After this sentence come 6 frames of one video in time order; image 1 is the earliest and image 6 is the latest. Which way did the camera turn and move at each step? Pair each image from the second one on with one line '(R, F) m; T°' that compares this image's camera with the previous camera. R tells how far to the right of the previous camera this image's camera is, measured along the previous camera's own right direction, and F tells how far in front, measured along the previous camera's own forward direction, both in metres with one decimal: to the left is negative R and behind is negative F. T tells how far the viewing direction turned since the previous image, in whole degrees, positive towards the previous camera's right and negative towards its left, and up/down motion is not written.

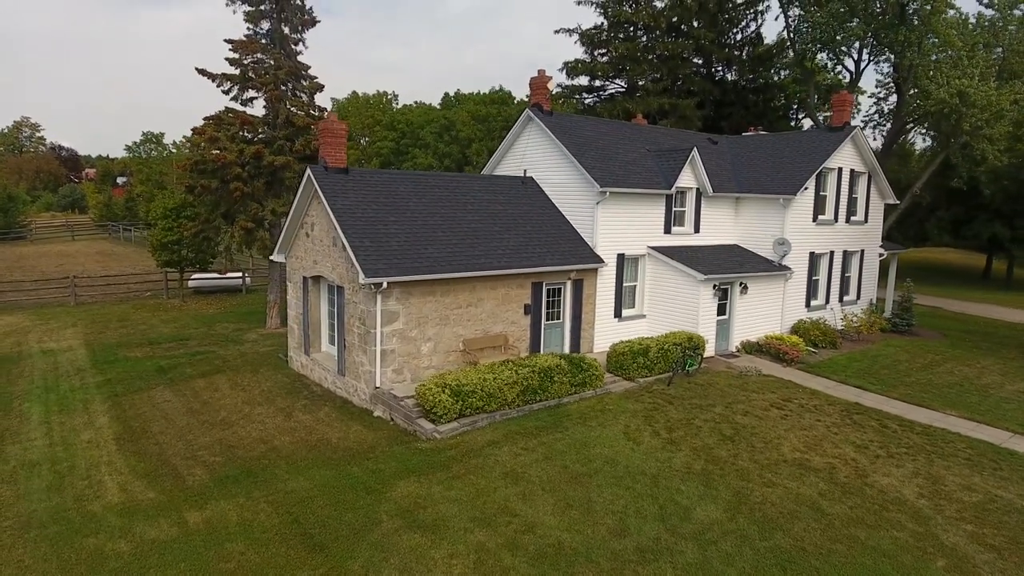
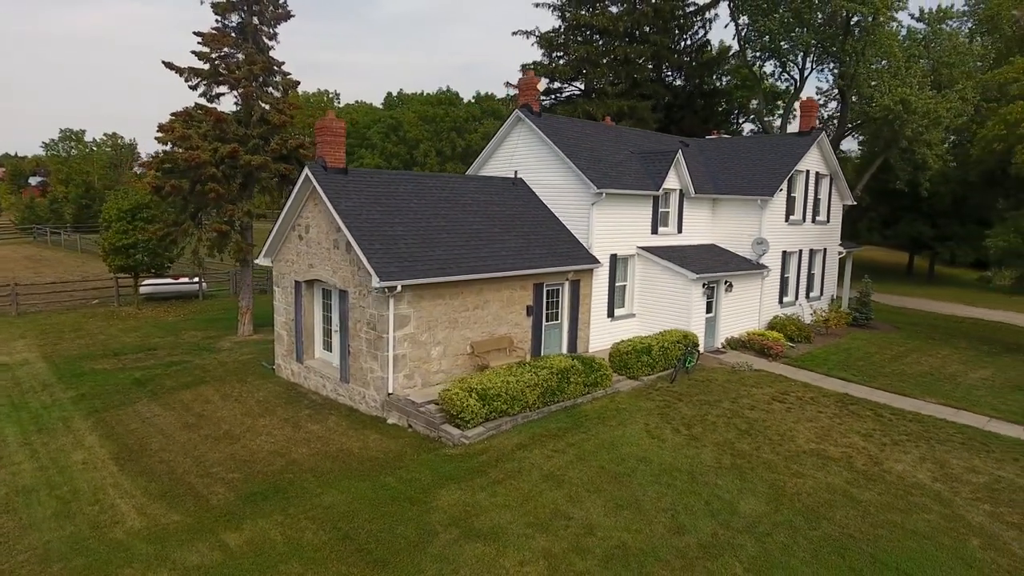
(-1.6, +0.2) m; +6°
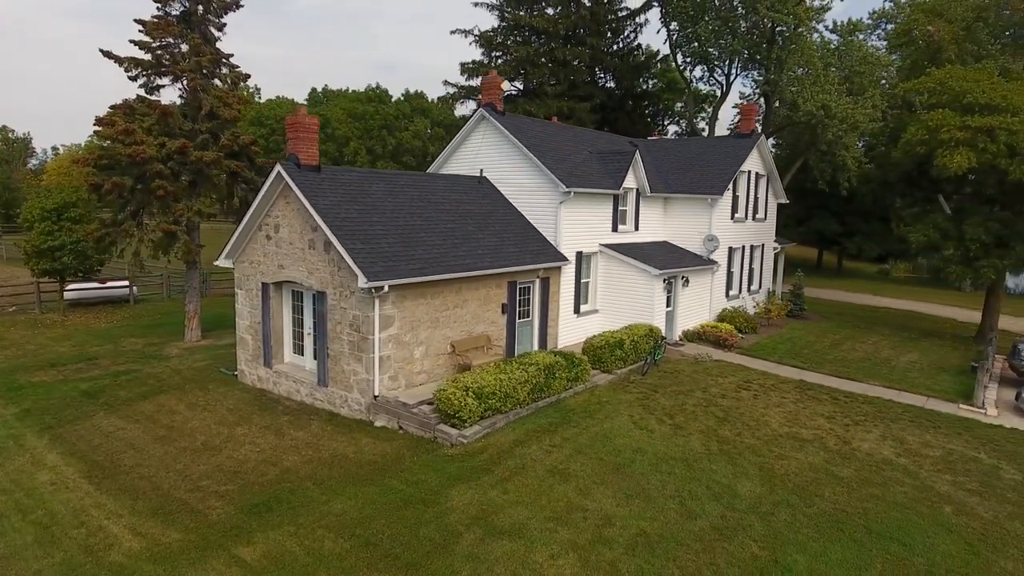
(-1.3, 0.0) m; +7°
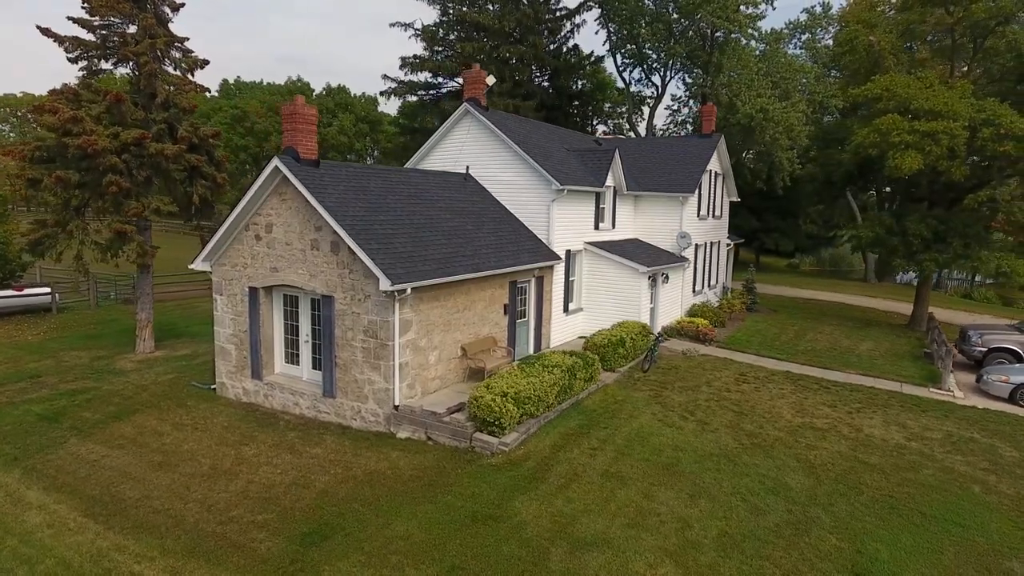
(-2.1, +0.6) m; +8°
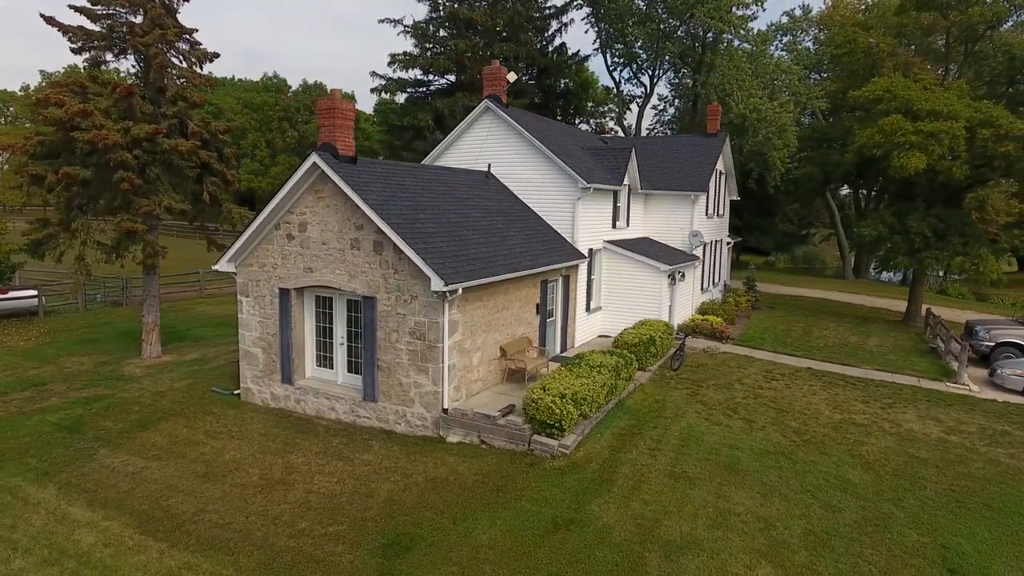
(-1.5, +0.3) m; +3°
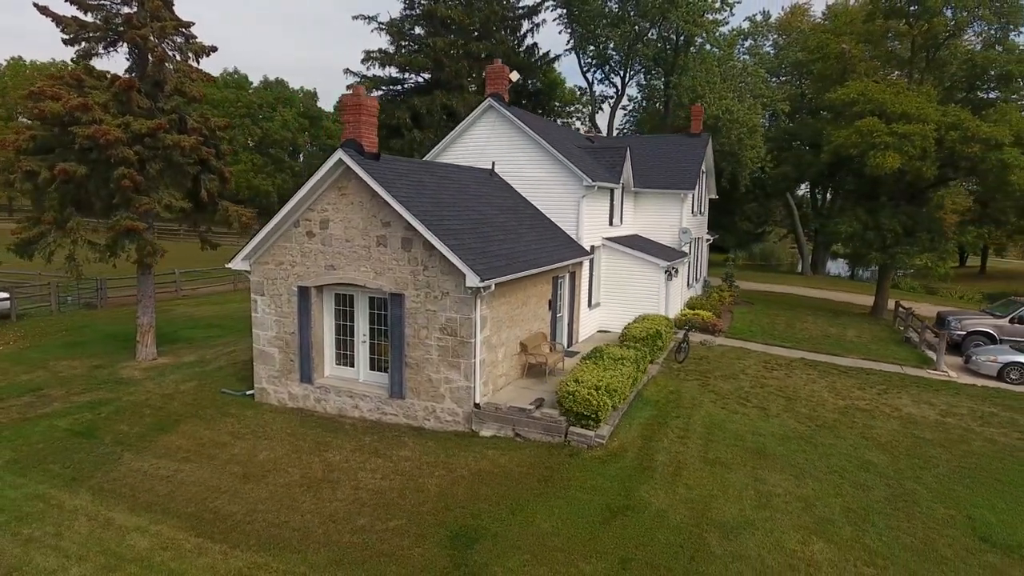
(-1.4, -0.1) m; +4°
